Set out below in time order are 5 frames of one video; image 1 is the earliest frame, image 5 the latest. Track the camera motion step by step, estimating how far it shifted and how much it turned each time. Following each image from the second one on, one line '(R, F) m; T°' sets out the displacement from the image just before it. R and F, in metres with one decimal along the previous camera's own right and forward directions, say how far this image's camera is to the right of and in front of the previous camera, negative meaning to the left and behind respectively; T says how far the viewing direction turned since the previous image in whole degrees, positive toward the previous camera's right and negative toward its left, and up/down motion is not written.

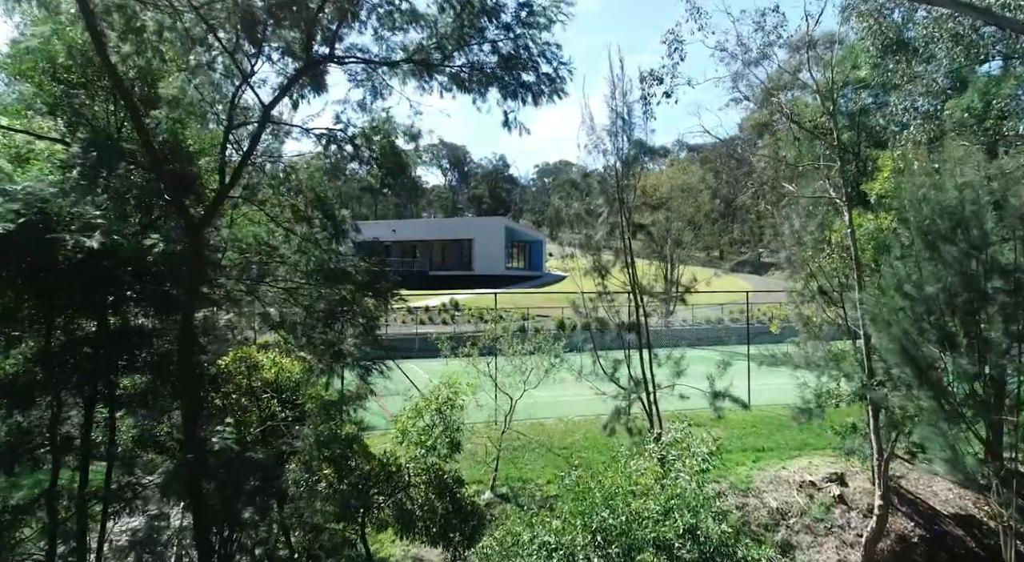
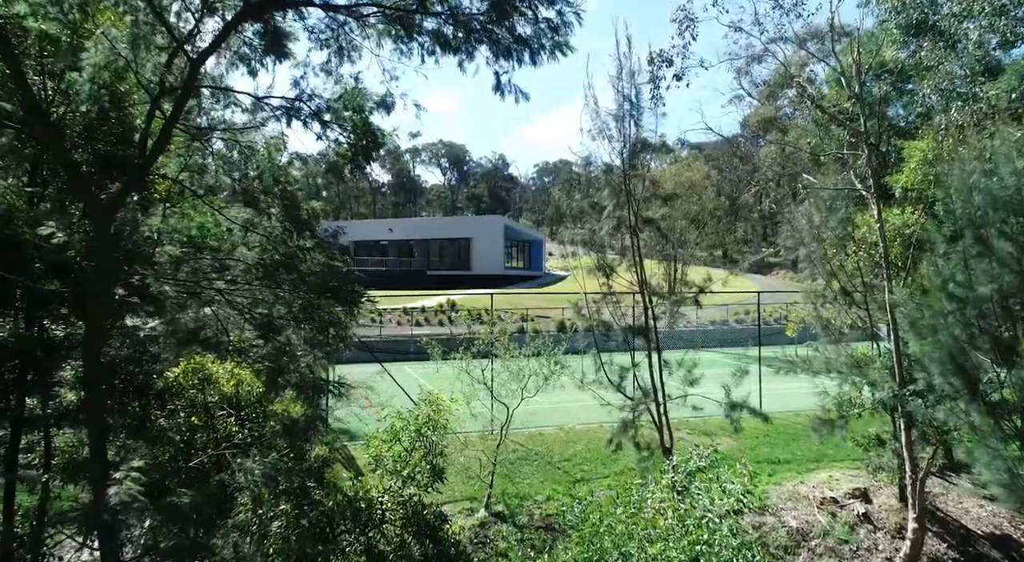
(0.0, +0.8) m; 0°
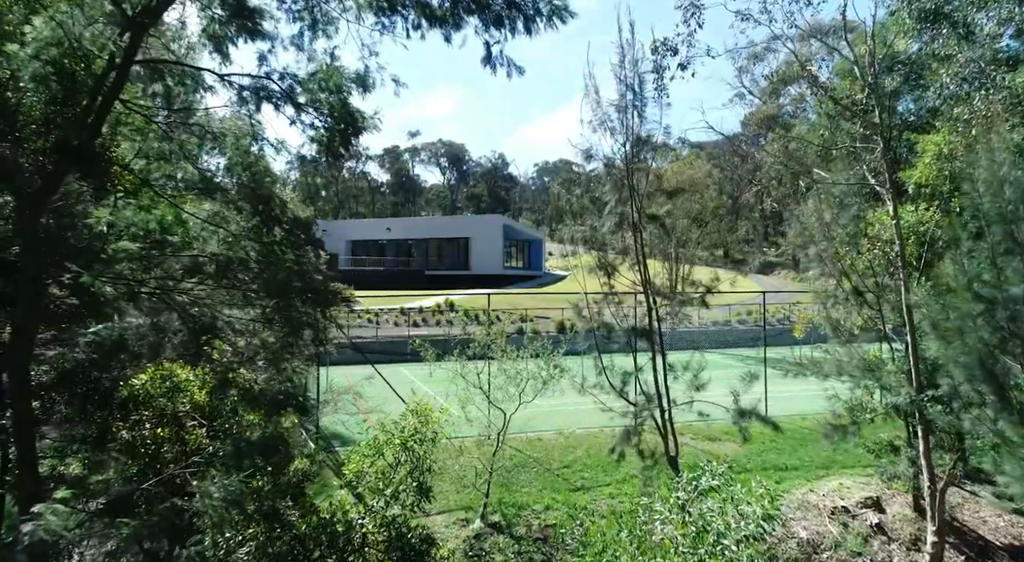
(0.0, +0.4) m; 0°
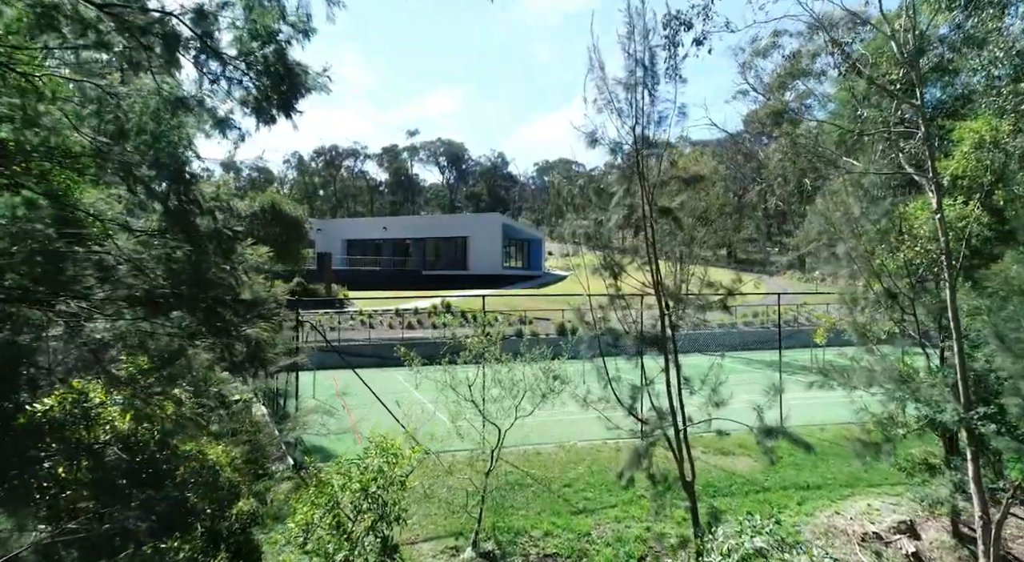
(+0.1, +0.8) m; 0°
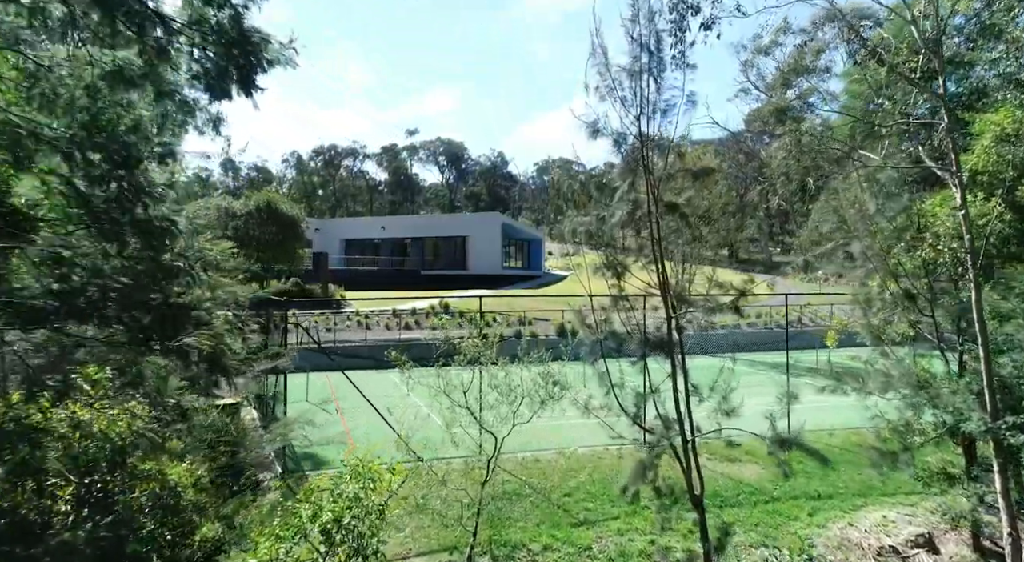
(0.0, +0.4) m; 0°
